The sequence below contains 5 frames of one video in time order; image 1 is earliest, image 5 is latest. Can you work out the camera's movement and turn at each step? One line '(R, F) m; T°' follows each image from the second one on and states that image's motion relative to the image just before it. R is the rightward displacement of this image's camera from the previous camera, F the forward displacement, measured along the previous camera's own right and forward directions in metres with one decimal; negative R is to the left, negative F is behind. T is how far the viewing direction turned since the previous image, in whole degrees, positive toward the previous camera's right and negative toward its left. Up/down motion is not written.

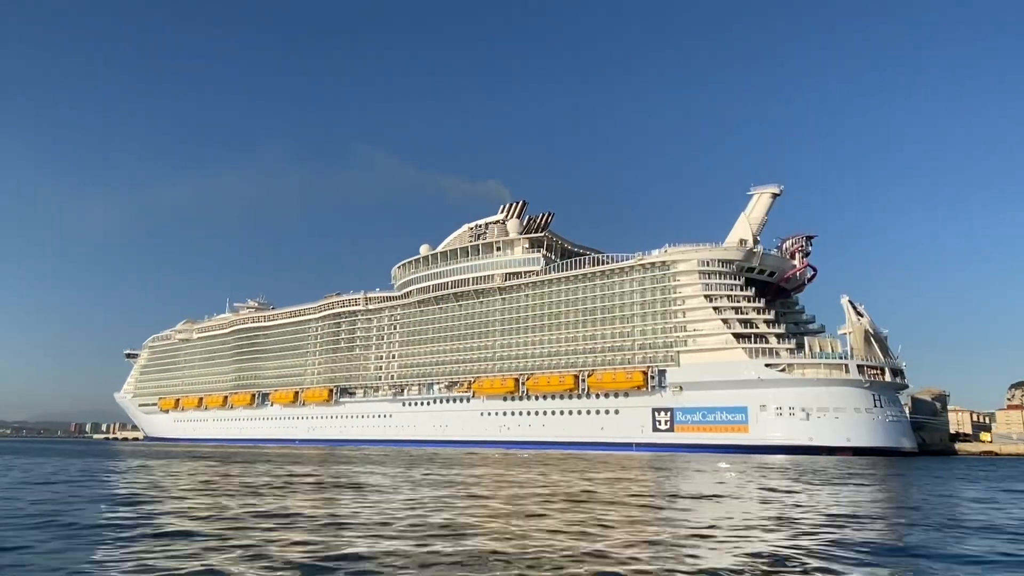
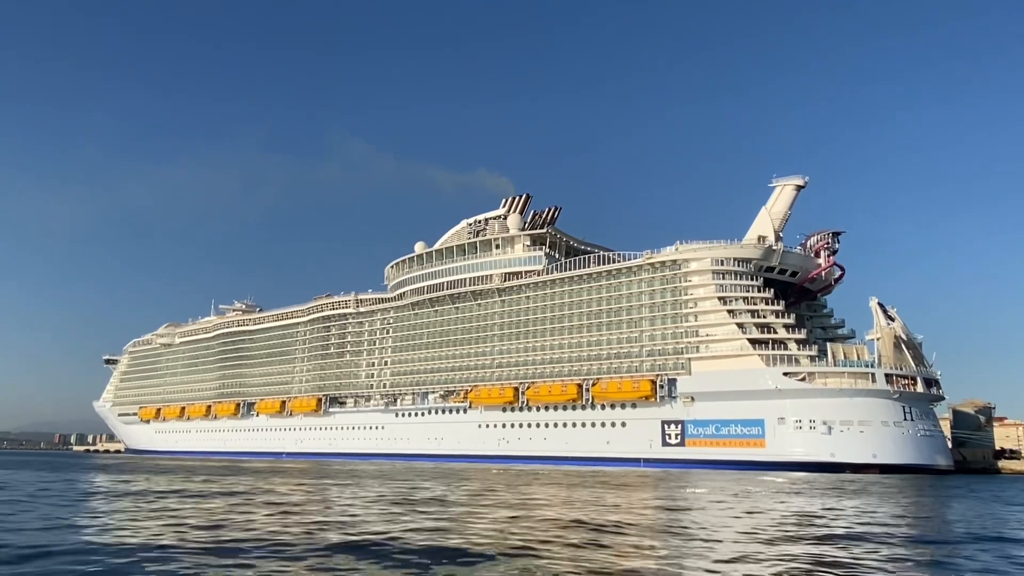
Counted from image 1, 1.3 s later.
(+0.9, +3.4) m; -1°
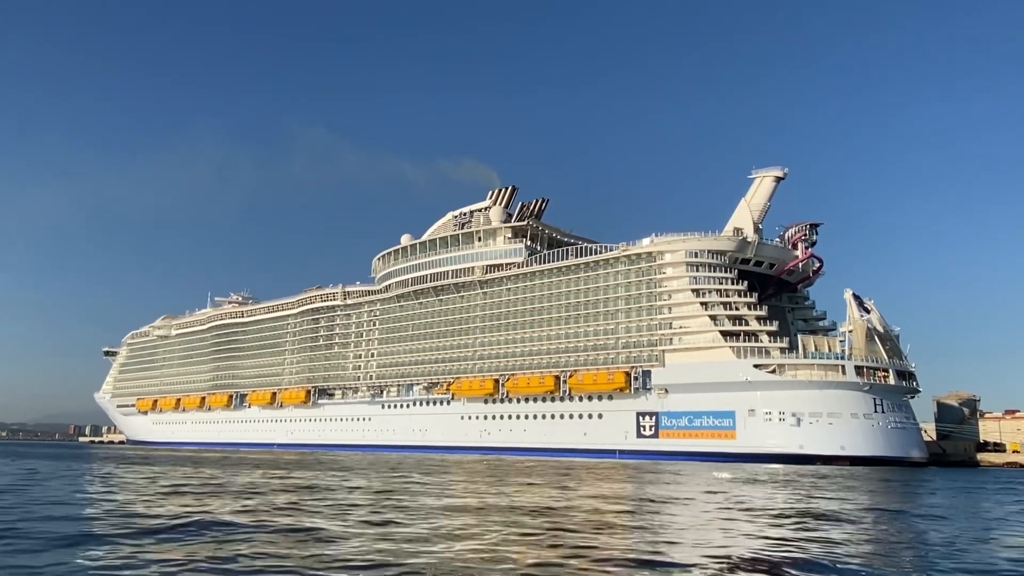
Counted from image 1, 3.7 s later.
(+2.9, -0.3) m; -2°
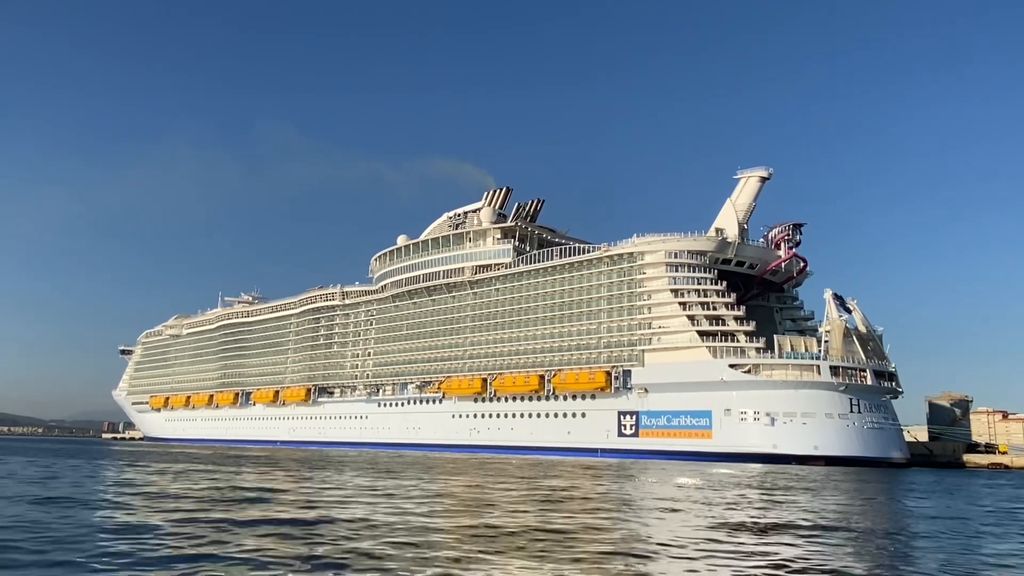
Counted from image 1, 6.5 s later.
(+3.4, -0.7) m; -3°
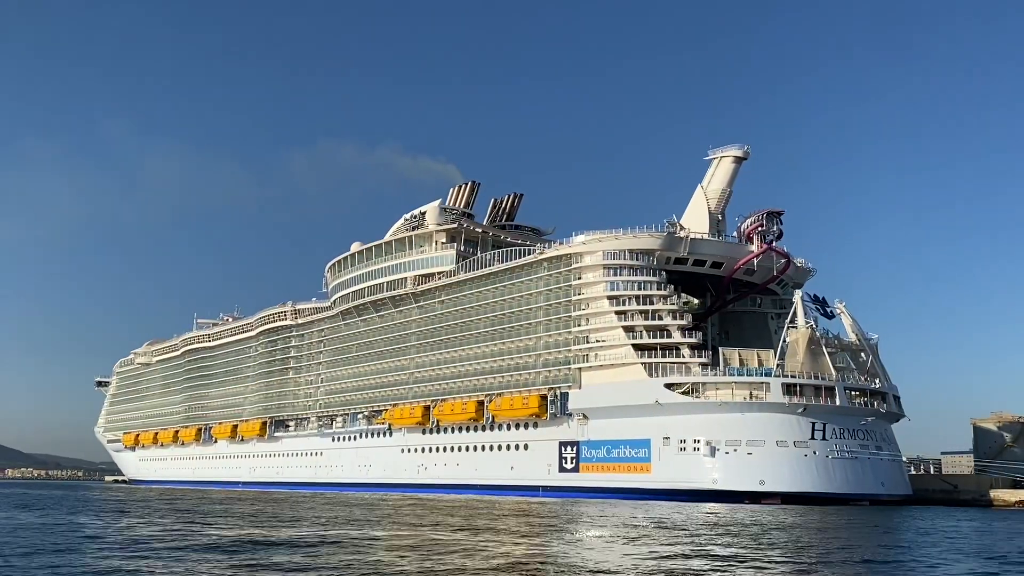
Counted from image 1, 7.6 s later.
(+9.1, +5.9) m; -8°
